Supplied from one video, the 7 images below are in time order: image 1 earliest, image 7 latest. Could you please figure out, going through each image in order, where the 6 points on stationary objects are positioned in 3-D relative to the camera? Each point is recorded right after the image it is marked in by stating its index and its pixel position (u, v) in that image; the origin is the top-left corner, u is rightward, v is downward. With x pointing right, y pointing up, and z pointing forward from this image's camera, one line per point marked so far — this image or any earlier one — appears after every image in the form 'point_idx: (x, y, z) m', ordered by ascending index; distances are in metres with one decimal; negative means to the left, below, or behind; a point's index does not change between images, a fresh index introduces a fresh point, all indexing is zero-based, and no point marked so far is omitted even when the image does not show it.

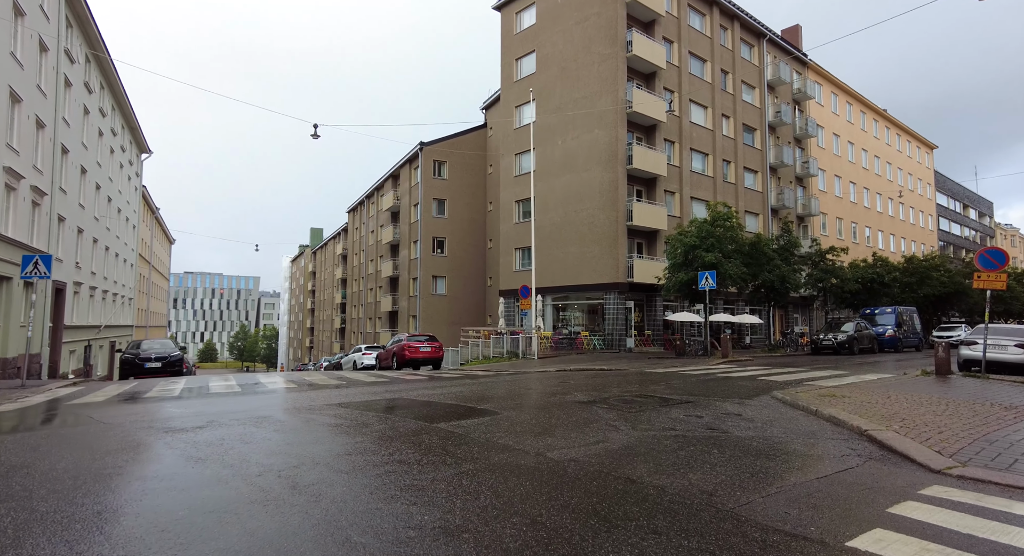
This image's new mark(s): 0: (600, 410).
0: (+1.2, -1.8, +7.0) m
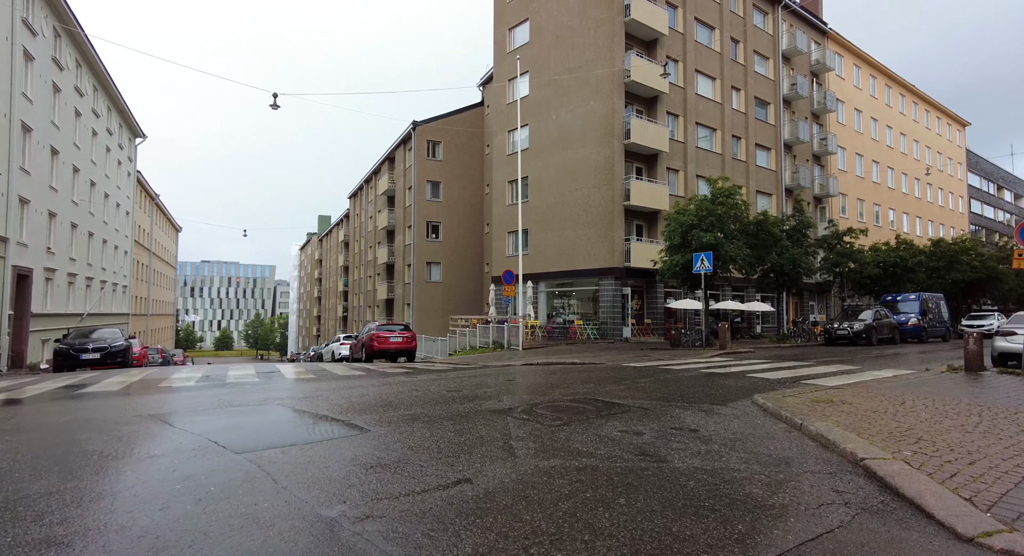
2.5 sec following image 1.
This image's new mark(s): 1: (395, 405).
0: (0.0, -1.5, +5.4) m
1: (-1.4, -1.6, +6.4) m
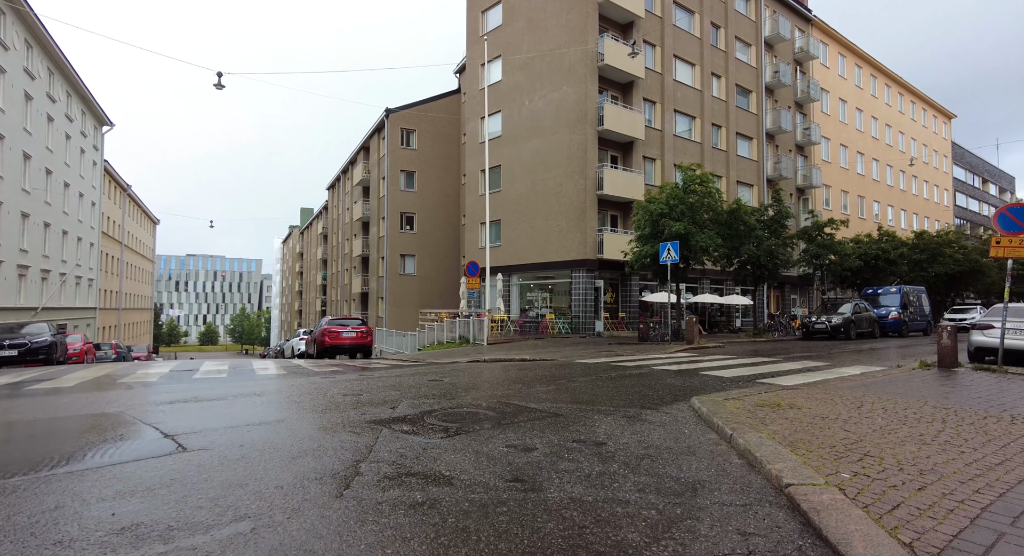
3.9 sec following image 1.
0: (-1.1, -1.4, +4.4) m
1: (-2.5, -1.4, +5.5) m
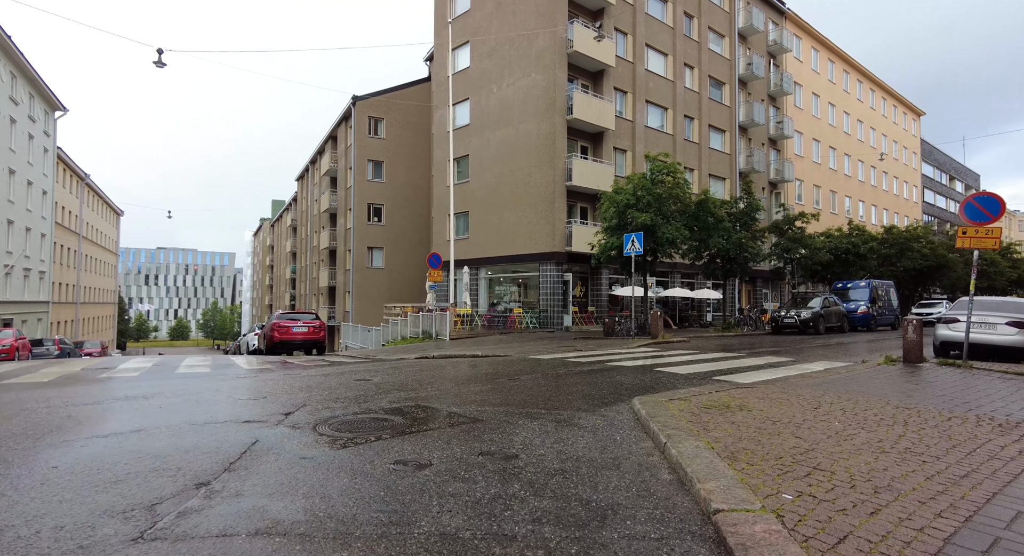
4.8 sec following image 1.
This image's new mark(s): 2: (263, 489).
0: (-1.8, -1.2, +3.7) m
1: (-3.3, -1.3, +4.7) m
2: (-1.5, -1.2, +3.2) m
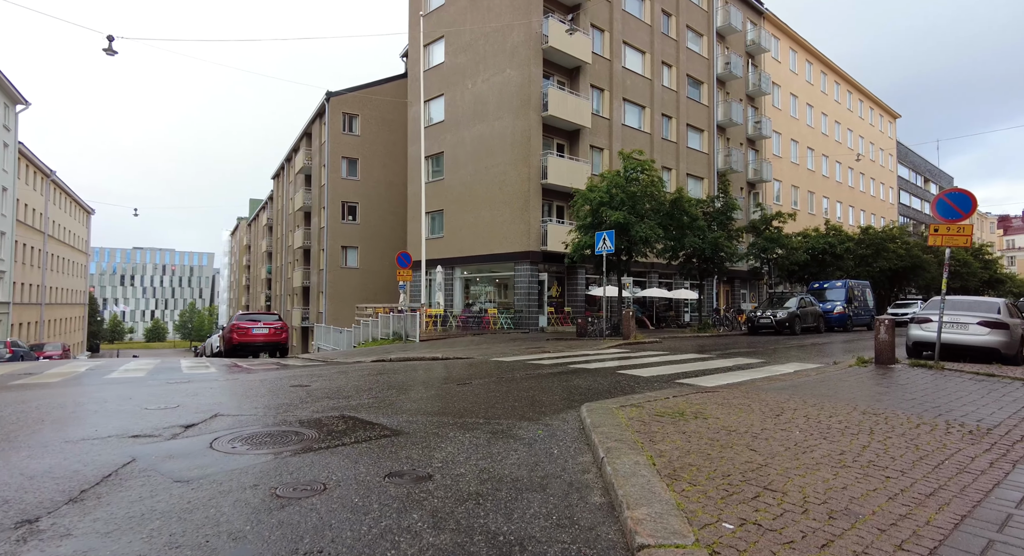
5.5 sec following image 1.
0: (-2.4, -1.2, +3.2) m
1: (-3.9, -1.2, +4.1) m
2: (-2.0, -1.2, +2.6) m
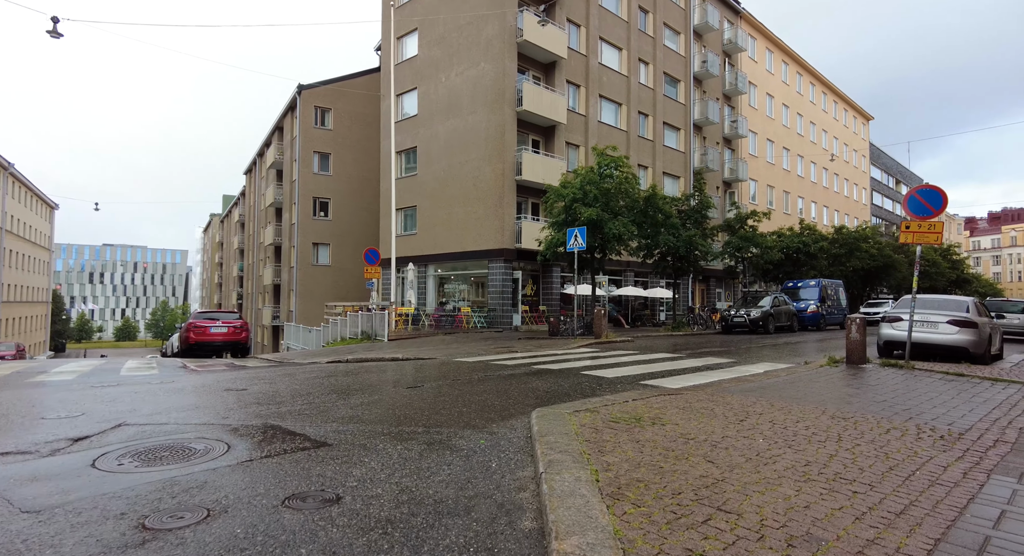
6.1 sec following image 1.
0: (-2.8, -1.2, +2.6) m
1: (-4.4, -1.2, +3.6) m
2: (-2.4, -1.2, +2.1) m
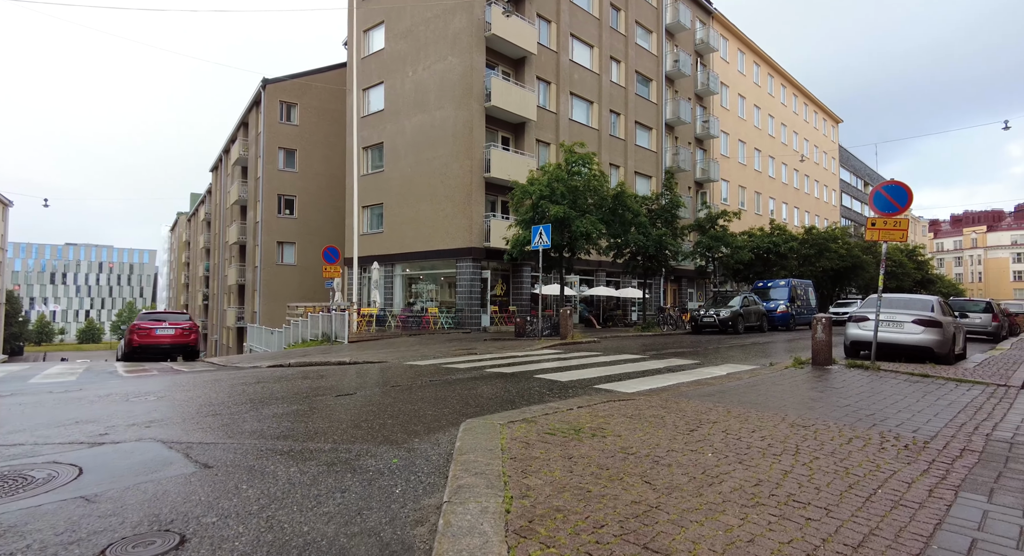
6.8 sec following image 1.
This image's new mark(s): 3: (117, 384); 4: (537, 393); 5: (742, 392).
0: (-3.3, -1.1, +2.0) m
1: (-4.9, -1.1, +2.9) m
2: (-2.9, -1.1, +1.5) m
3: (-6.1, -1.6, +8.0) m
4: (+0.3, -1.3, +6.1) m
5: (+2.8, -1.4, +6.5) m
